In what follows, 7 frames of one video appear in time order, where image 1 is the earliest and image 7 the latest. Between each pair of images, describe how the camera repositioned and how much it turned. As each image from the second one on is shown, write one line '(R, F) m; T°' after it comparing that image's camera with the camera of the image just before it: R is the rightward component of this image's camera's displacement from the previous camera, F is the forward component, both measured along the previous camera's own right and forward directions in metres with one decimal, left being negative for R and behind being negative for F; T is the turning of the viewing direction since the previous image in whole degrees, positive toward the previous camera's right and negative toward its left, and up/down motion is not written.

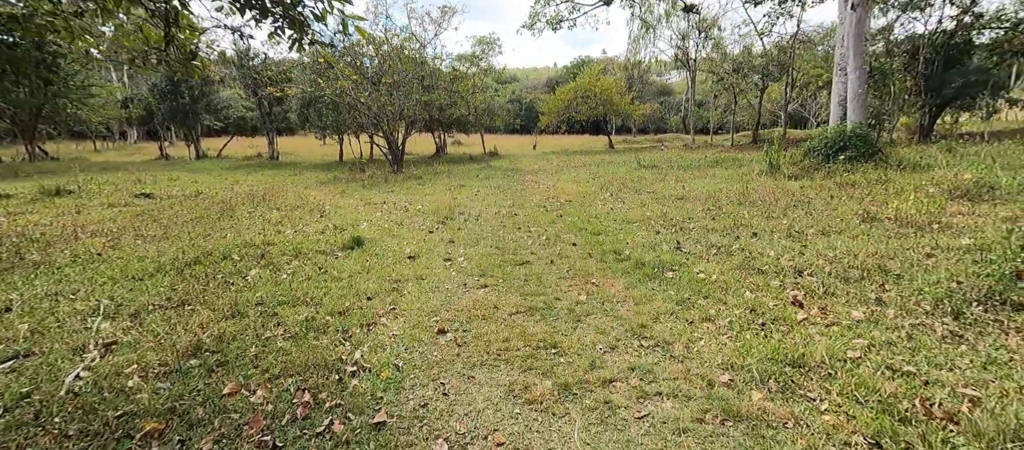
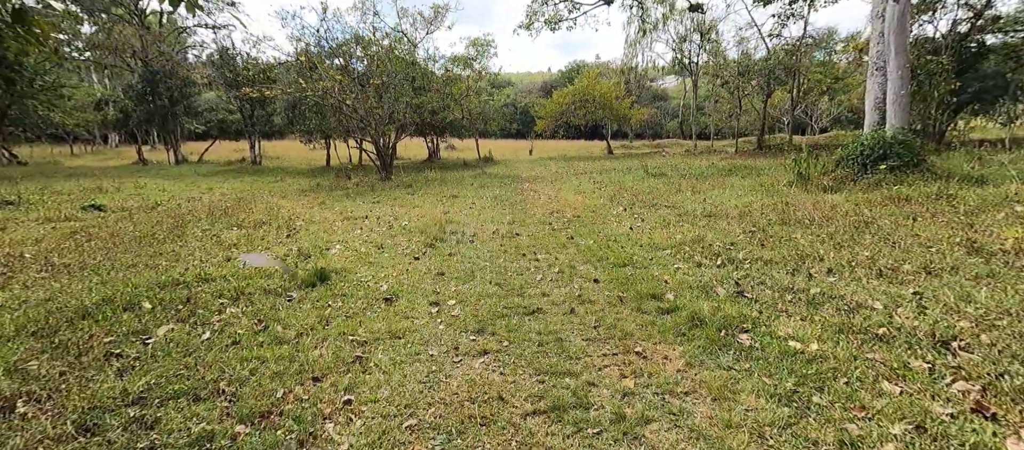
(-0.1, +1.3) m; +1°
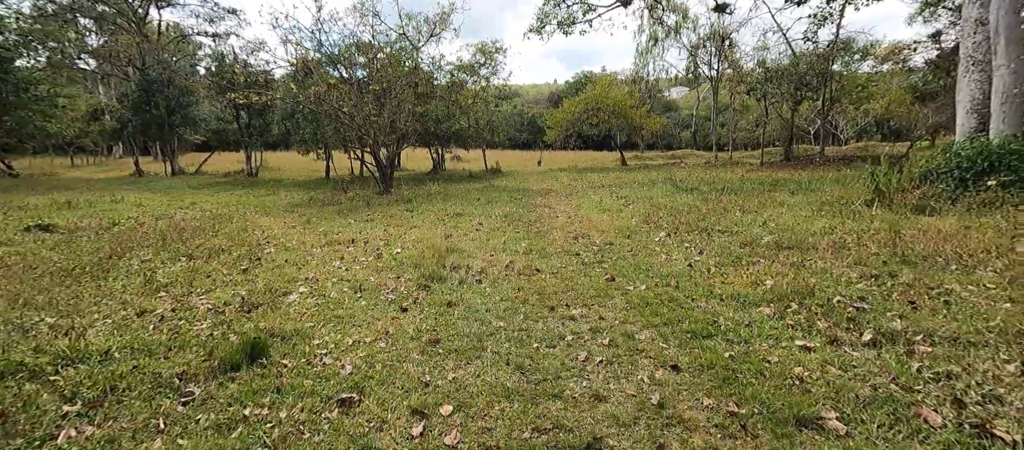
(-0.2, +1.8) m; -1°
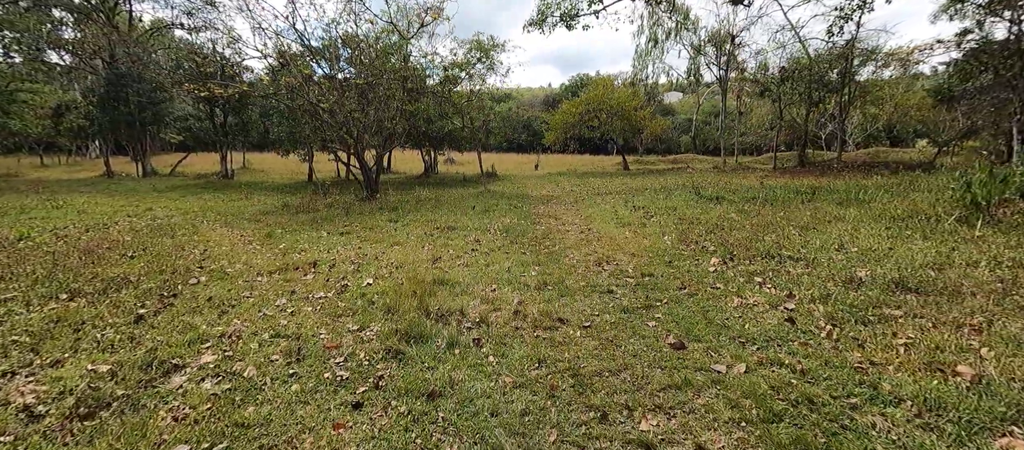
(-0.2, +1.9) m; +1°
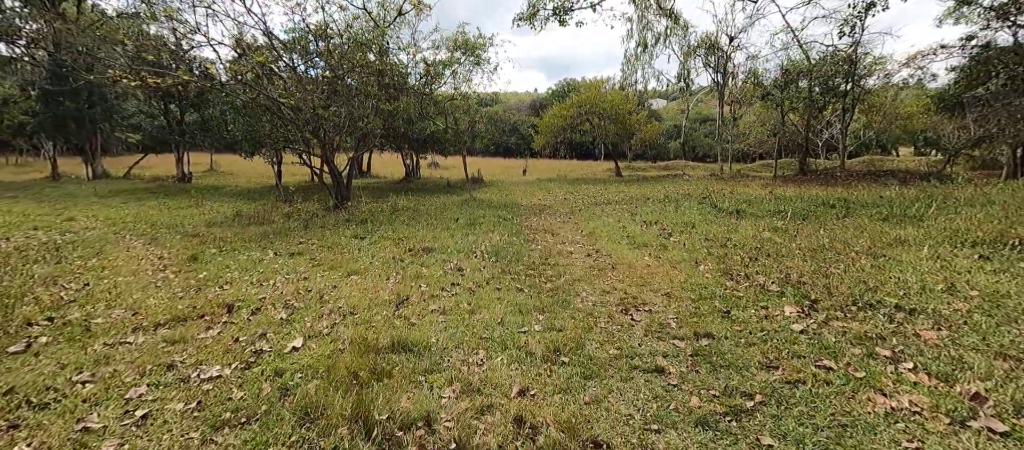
(-0.1, +1.9) m; +2°
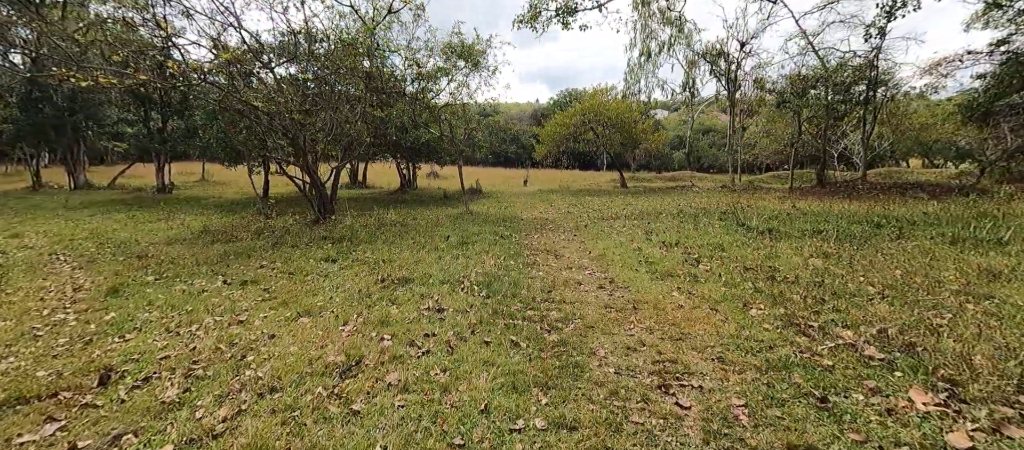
(+0.1, +1.5) m; 0°
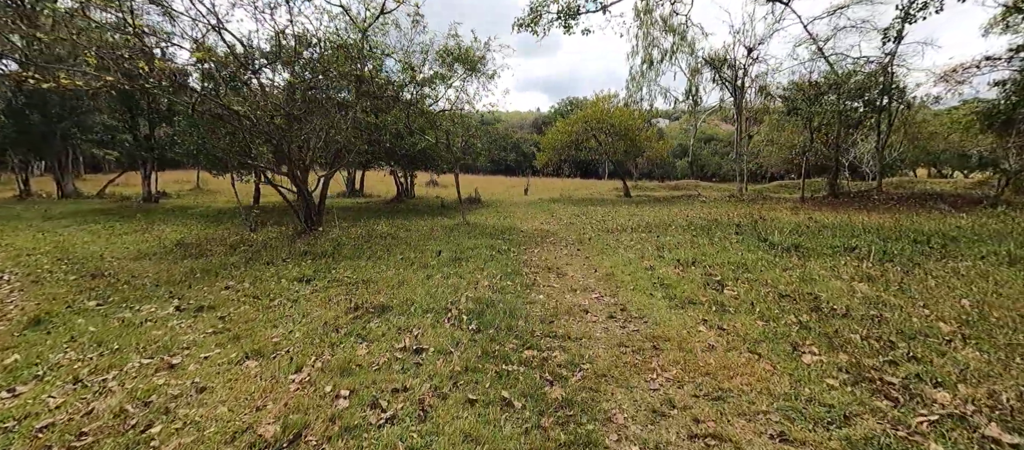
(+0.1, +1.0) m; 0°
